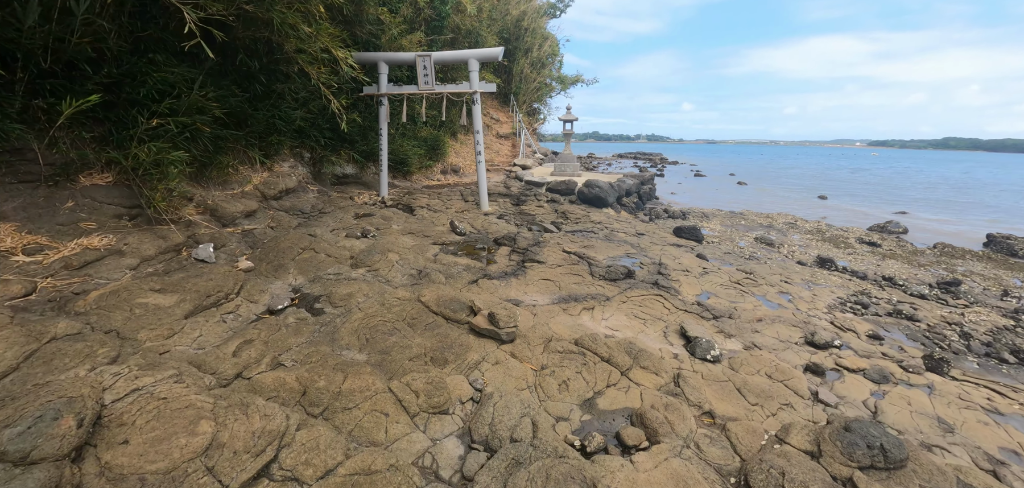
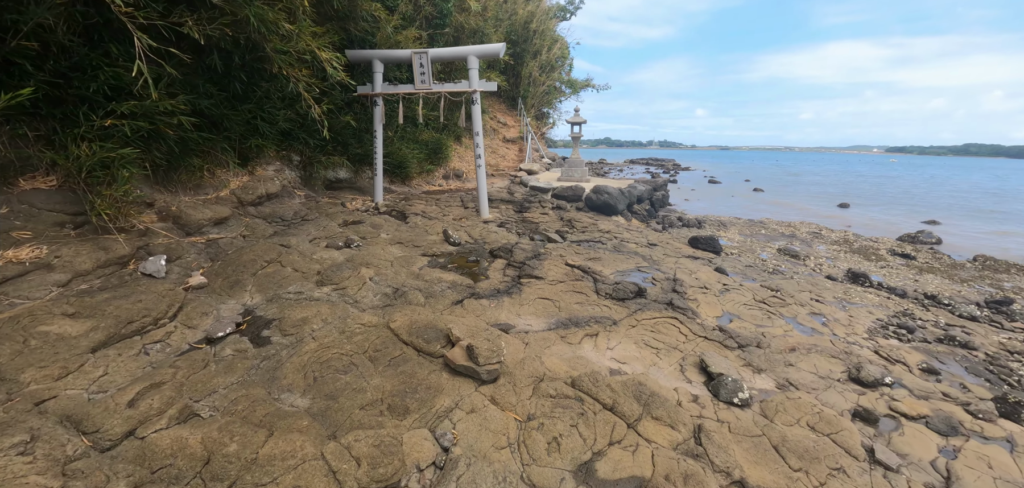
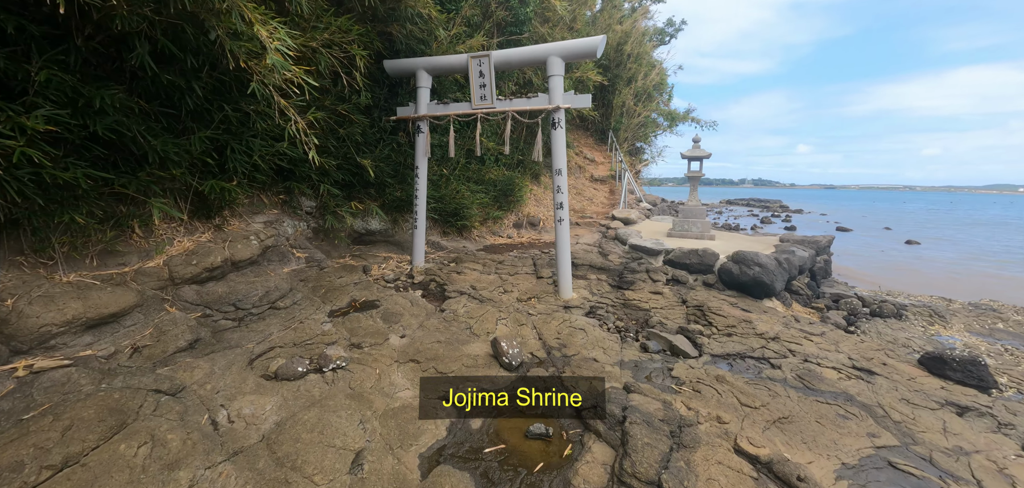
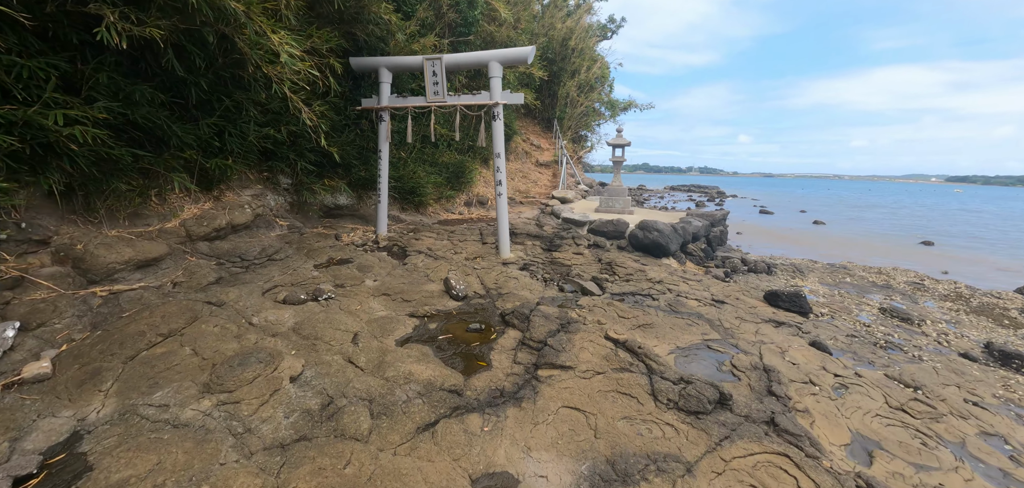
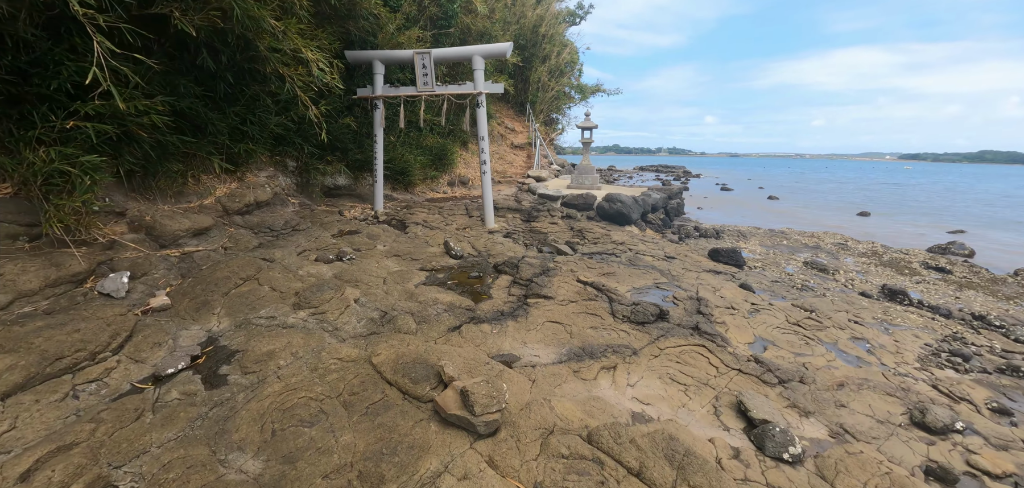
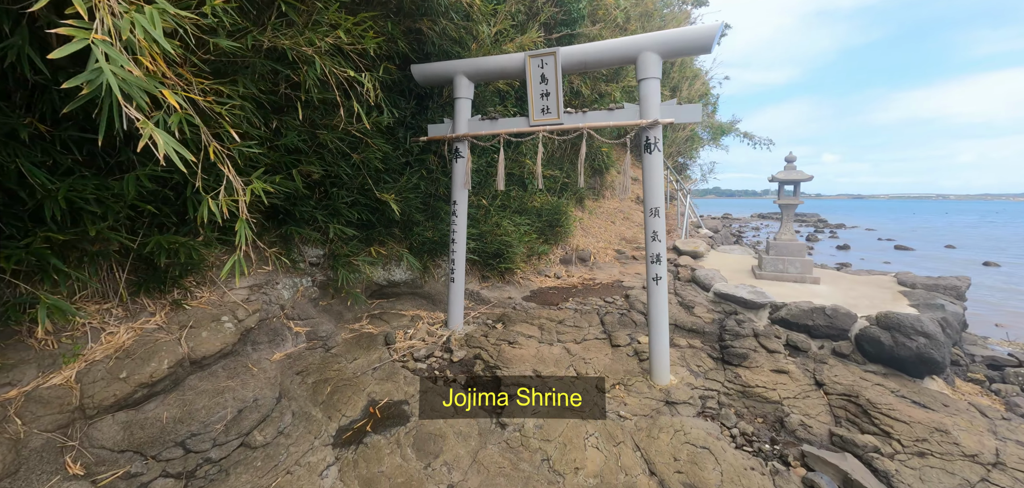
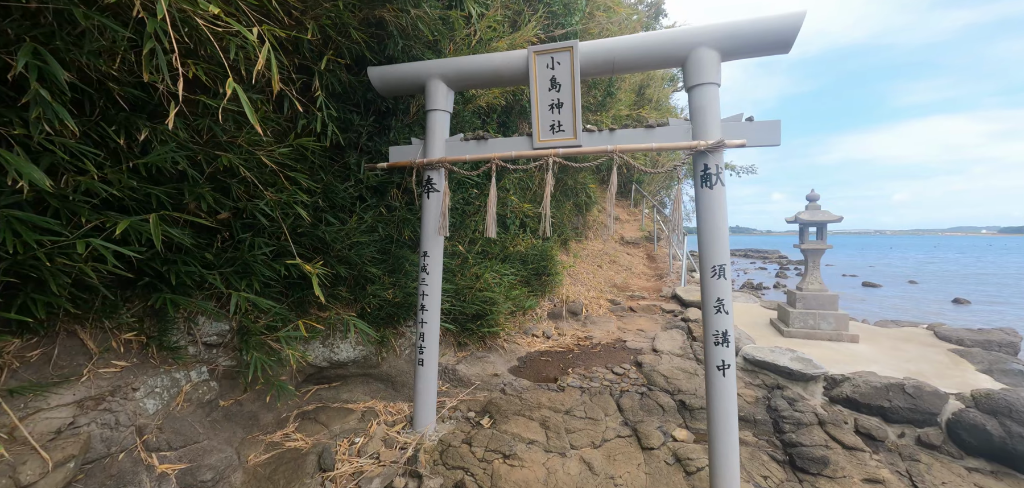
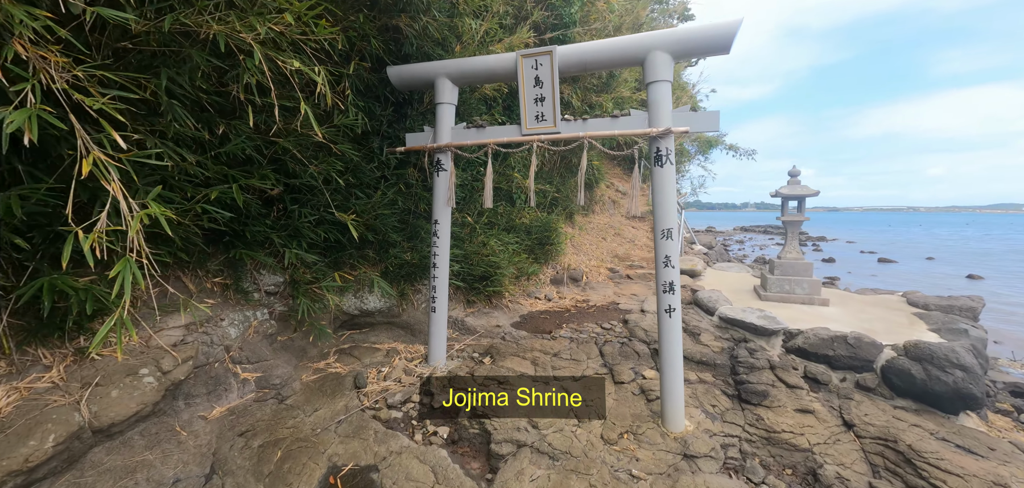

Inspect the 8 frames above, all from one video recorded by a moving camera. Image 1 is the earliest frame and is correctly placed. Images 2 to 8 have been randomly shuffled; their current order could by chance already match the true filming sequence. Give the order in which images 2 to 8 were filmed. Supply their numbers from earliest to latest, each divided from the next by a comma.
2, 5, 4, 3, 6, 8, 7
